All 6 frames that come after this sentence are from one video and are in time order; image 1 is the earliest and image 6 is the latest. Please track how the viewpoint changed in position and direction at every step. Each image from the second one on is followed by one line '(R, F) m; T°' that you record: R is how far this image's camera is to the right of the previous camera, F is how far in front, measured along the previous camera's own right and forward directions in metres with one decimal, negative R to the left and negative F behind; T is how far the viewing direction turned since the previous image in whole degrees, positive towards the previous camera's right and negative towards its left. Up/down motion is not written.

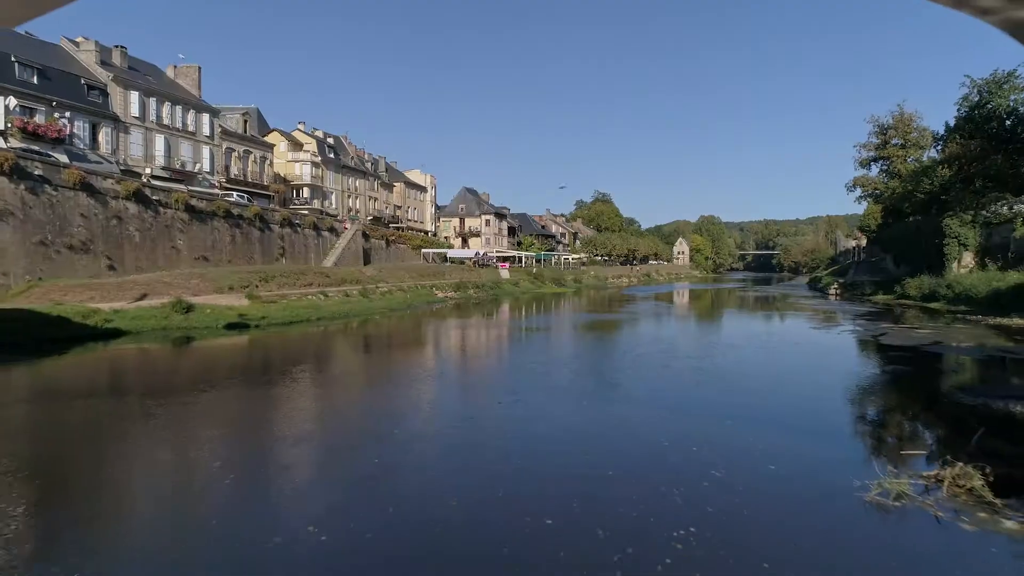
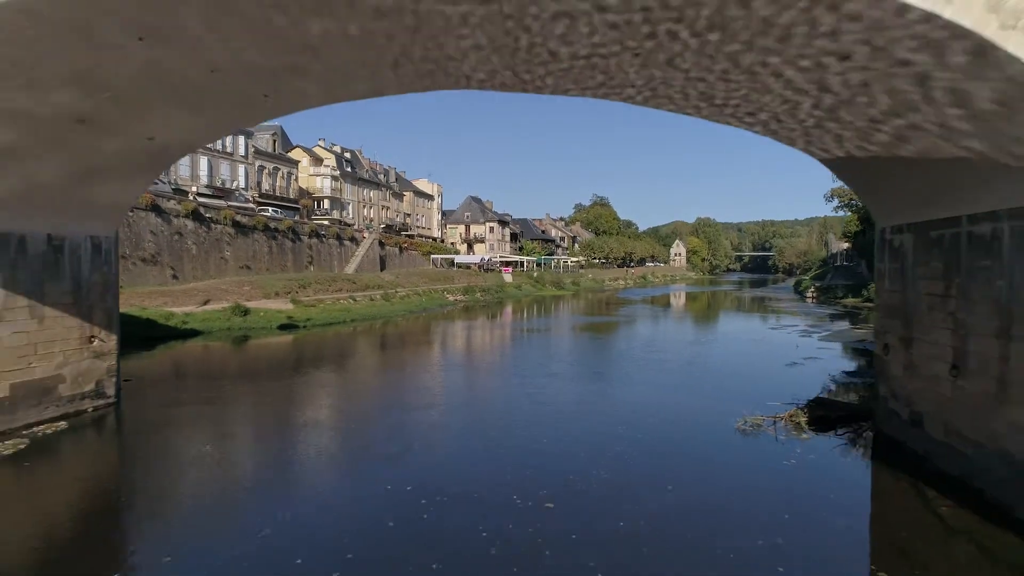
(-0.2, -3.1) m; 0°
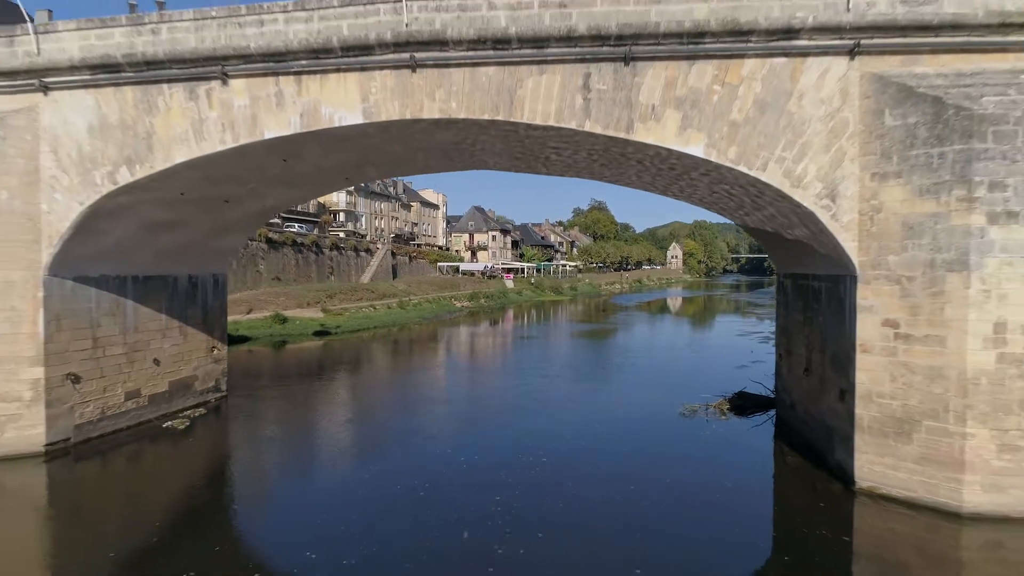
(-0.2, -3.0) m; 0°
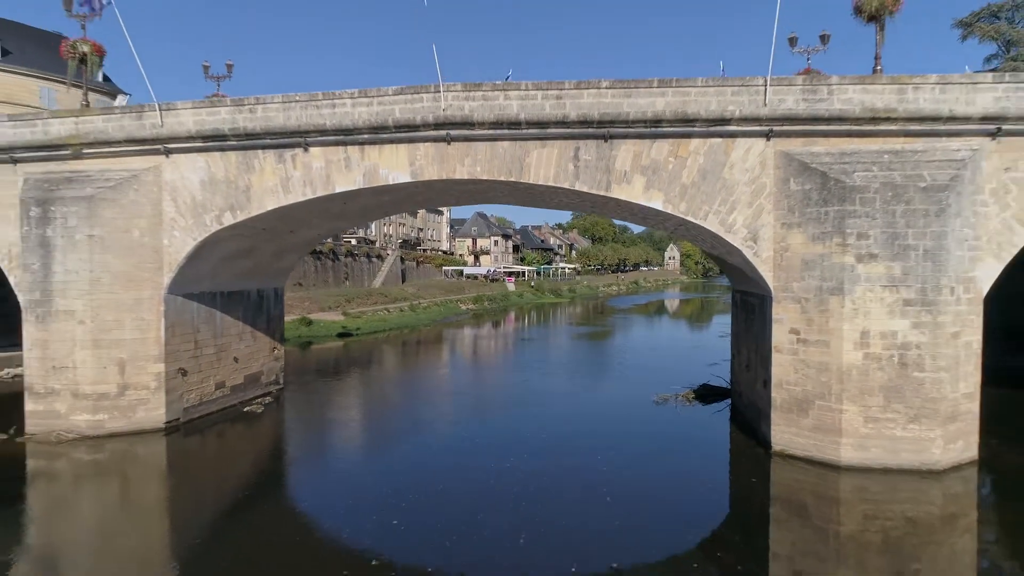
(-0.2, -2.5) m; 0°
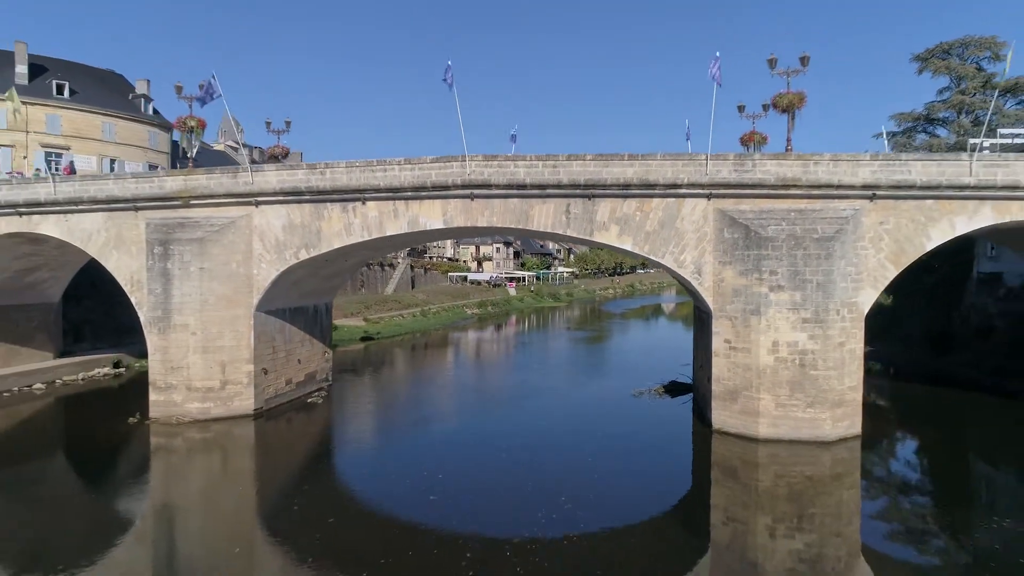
(-0.2, -3.2) m; 0°
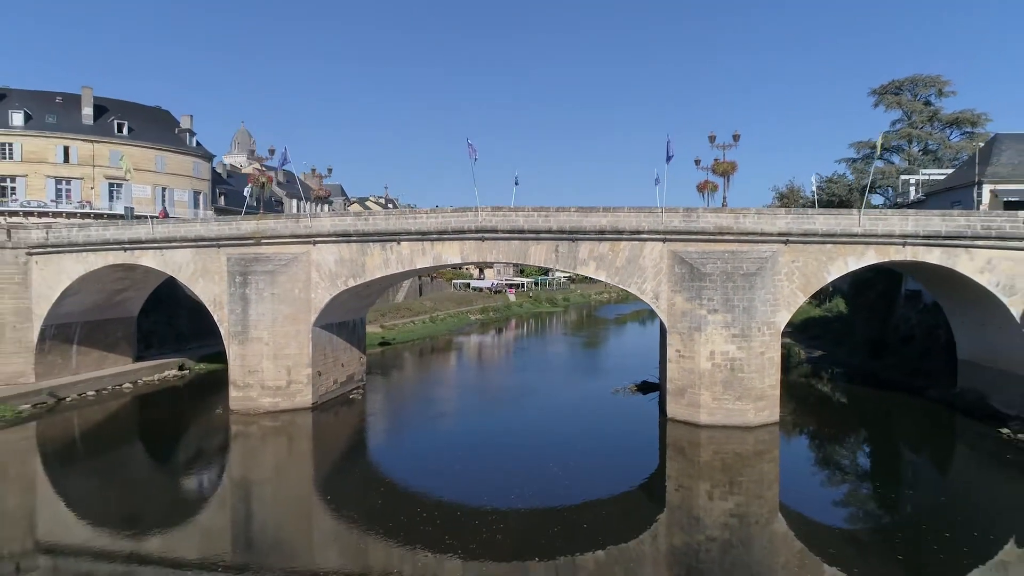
(-0.1, -3.8) m; 0°
